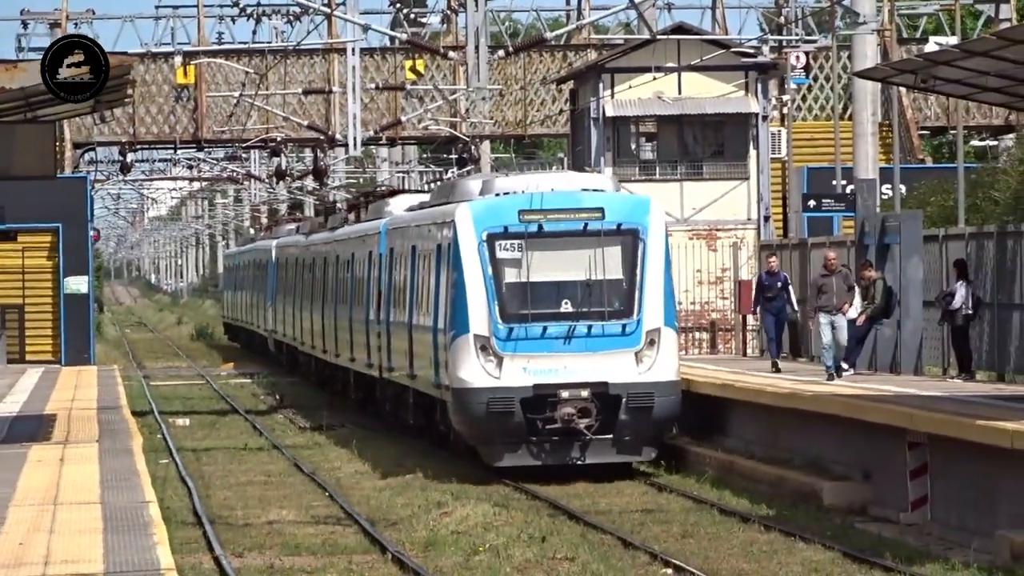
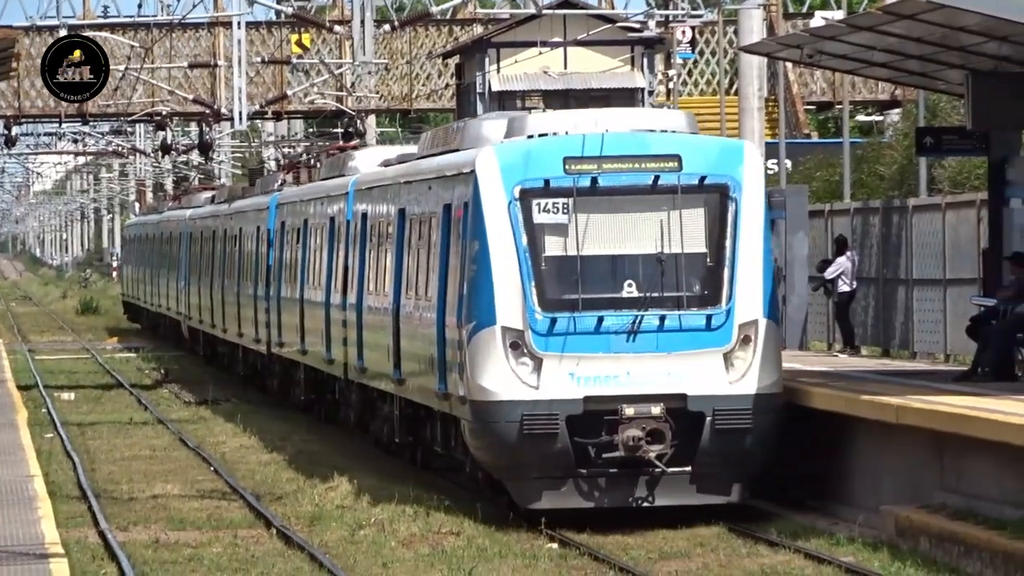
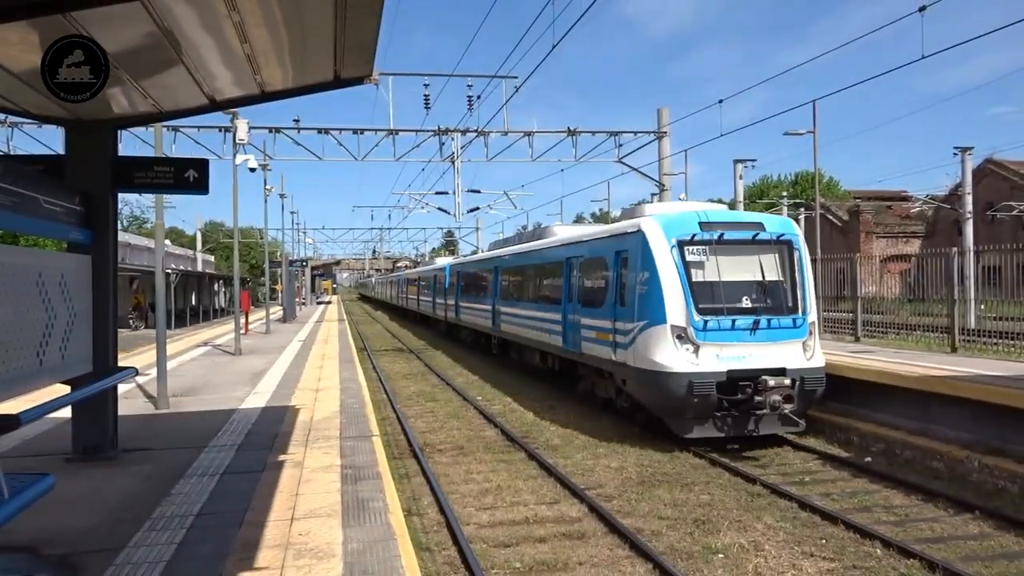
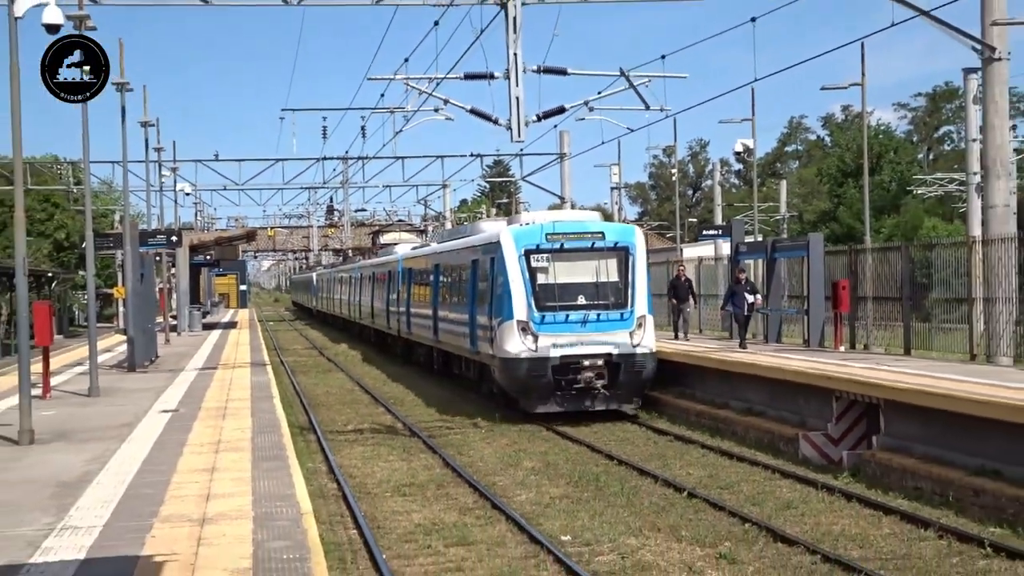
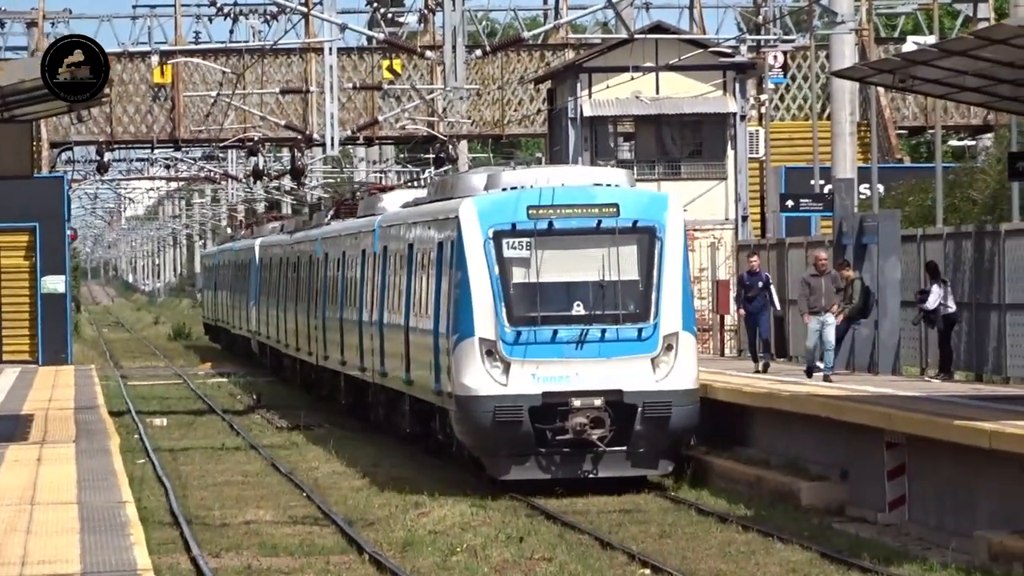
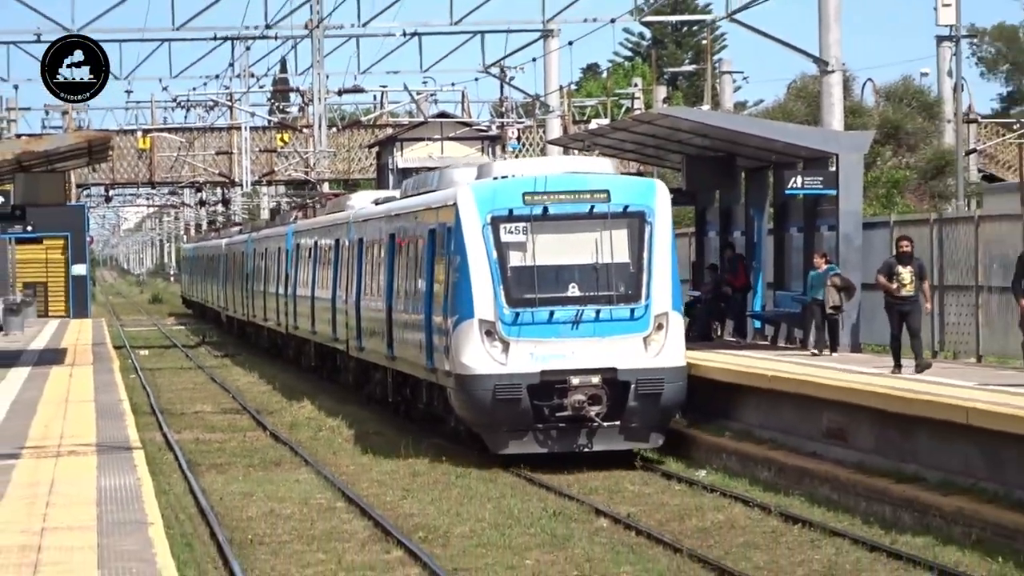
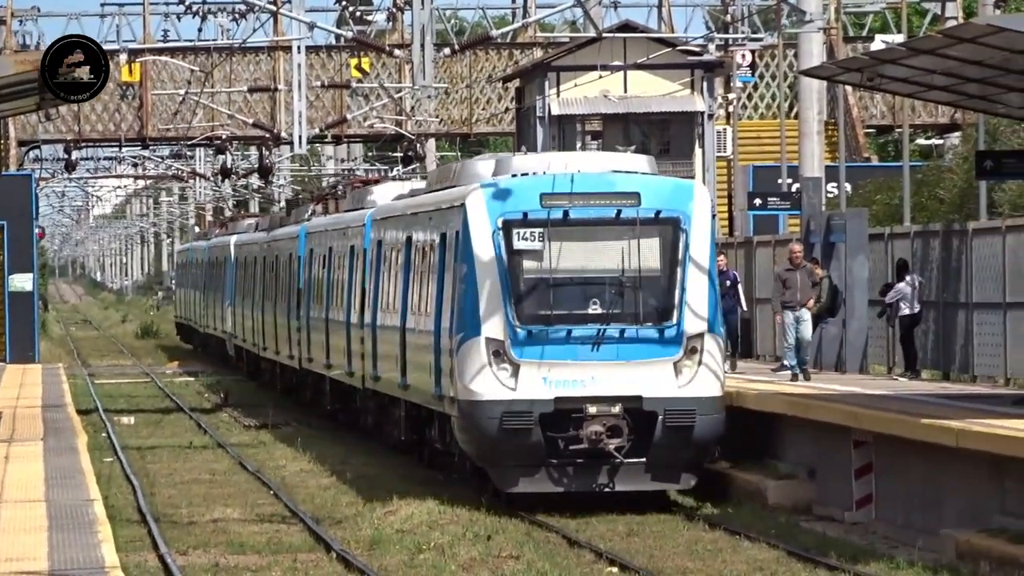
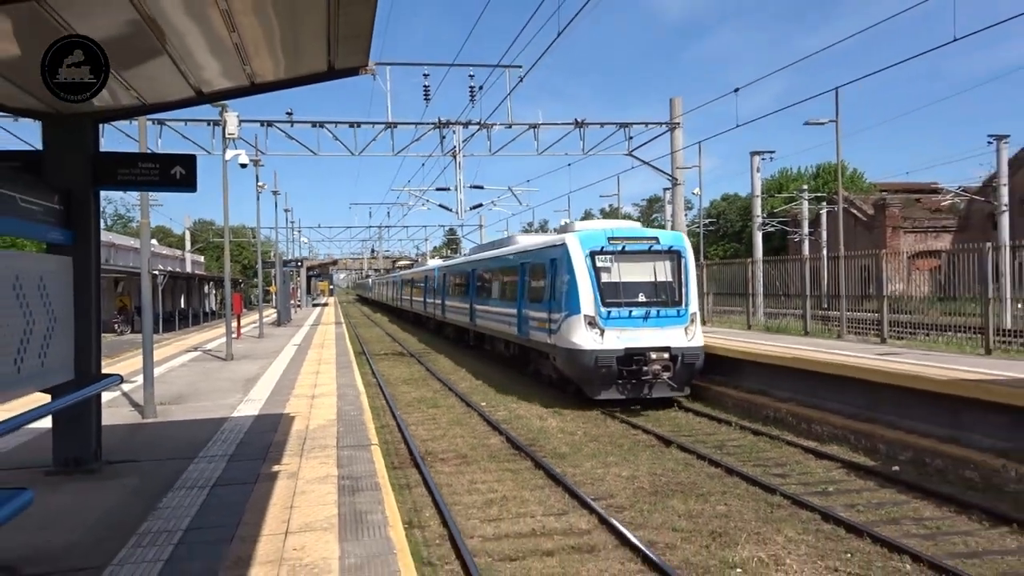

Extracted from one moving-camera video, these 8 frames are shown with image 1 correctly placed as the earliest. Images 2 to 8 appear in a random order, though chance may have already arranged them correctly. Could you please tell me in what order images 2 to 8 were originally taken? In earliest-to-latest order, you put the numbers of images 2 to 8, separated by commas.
5, 7, 2, 6, 4, 8, 3
